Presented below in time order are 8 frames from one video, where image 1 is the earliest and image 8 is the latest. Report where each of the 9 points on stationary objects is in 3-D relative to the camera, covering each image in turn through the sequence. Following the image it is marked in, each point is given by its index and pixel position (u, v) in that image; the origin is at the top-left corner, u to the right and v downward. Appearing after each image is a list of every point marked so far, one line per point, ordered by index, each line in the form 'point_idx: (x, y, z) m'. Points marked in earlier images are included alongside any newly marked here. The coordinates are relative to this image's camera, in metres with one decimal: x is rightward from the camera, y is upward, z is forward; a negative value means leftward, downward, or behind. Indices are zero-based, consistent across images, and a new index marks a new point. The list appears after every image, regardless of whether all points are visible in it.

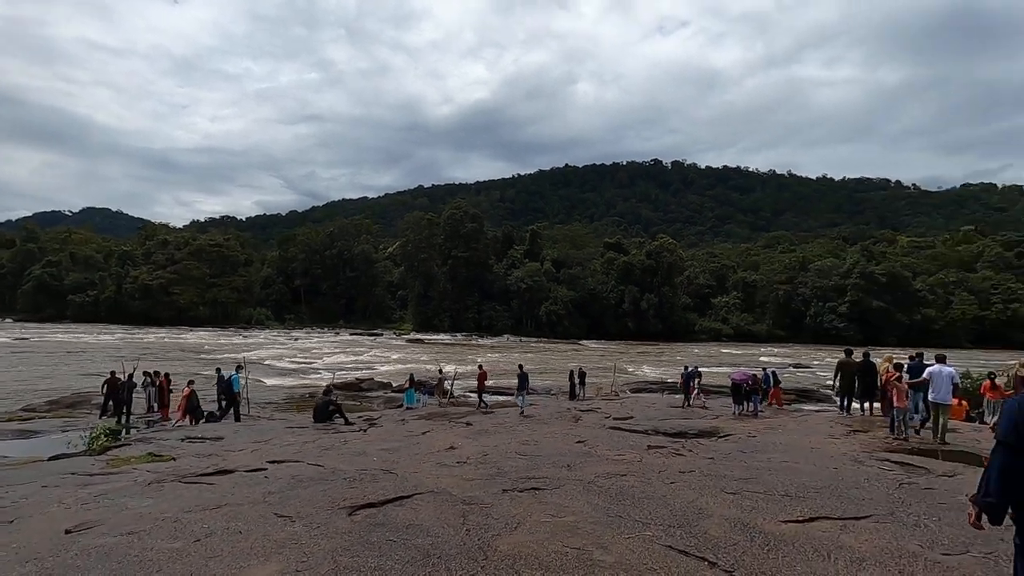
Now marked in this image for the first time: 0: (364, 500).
0: (-1.5, -2.2, +5.5) m
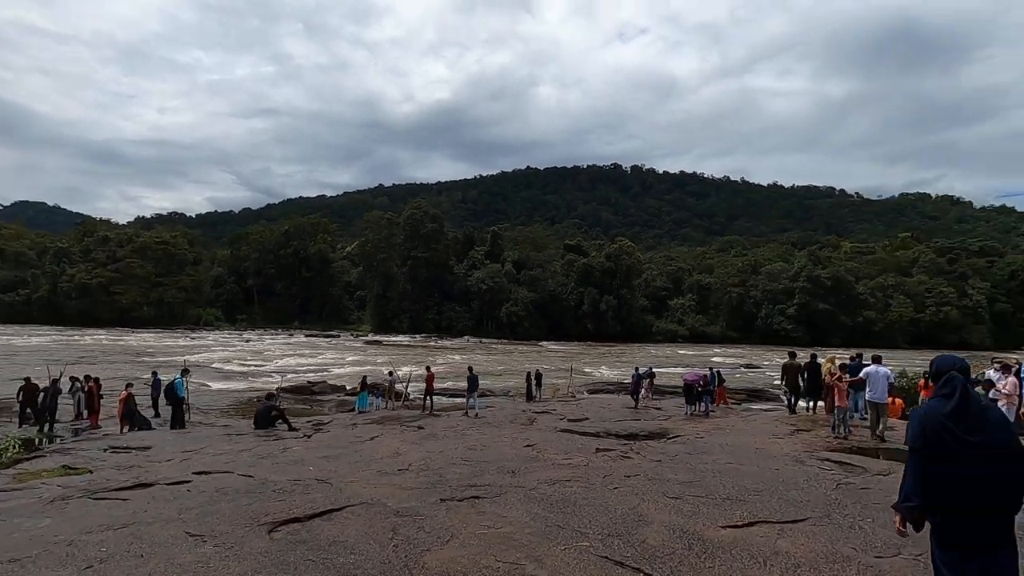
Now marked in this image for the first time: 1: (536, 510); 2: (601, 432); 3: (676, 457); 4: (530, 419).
0: (-2.2, -2.2, +5.2) m
1: (+0.2, -2.2, +5.2) m
2: (+2.0, -3.3, +12.1) m
3: (+2.5, -2.6, +8.1) m
4: (+0.7, -4.5, +18.4) m
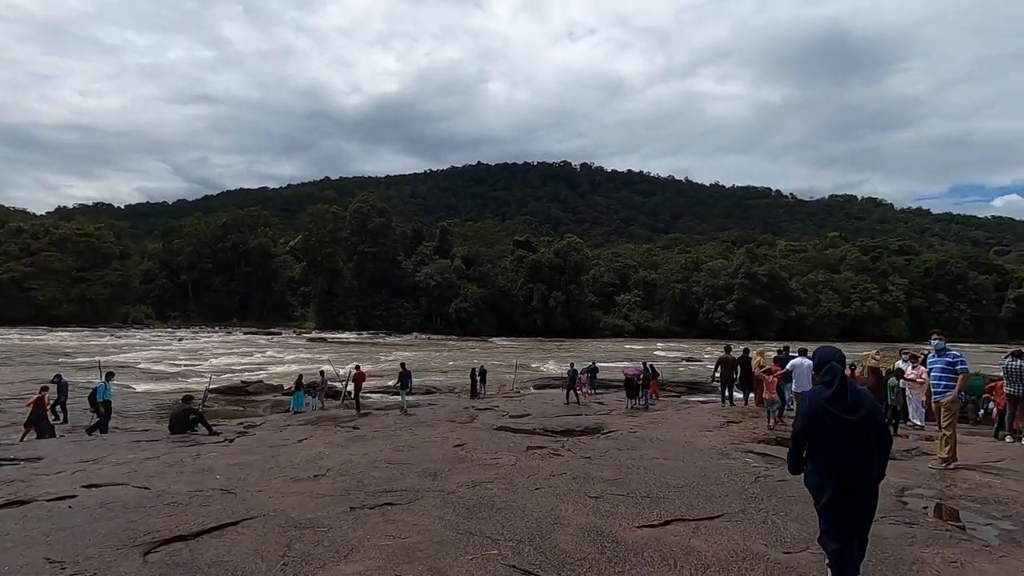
0: (-3.0, -2.1, +4.7) m
1: (-0.6, -2.1, +4.9) m
2: (+0.6, -3.2, +12.0) m
3: (+1.4, -2.5, +8.0) m
4: (-1.4, -4.4, +18.2) m
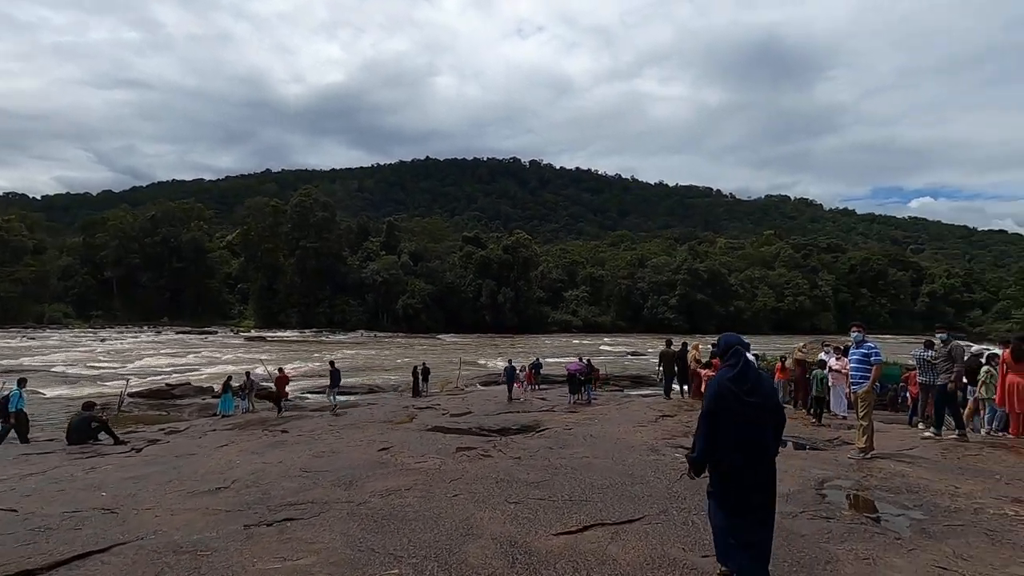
0: (-3.7, -2.1, +4.0) m
1: (-1.3, -2.0, +4.5) m
2: (-0.8, -3.1, +11.6) m
3: (+0.3, -2.4, +7.8) m
4: (-3.3, -4.2, +17.6) m
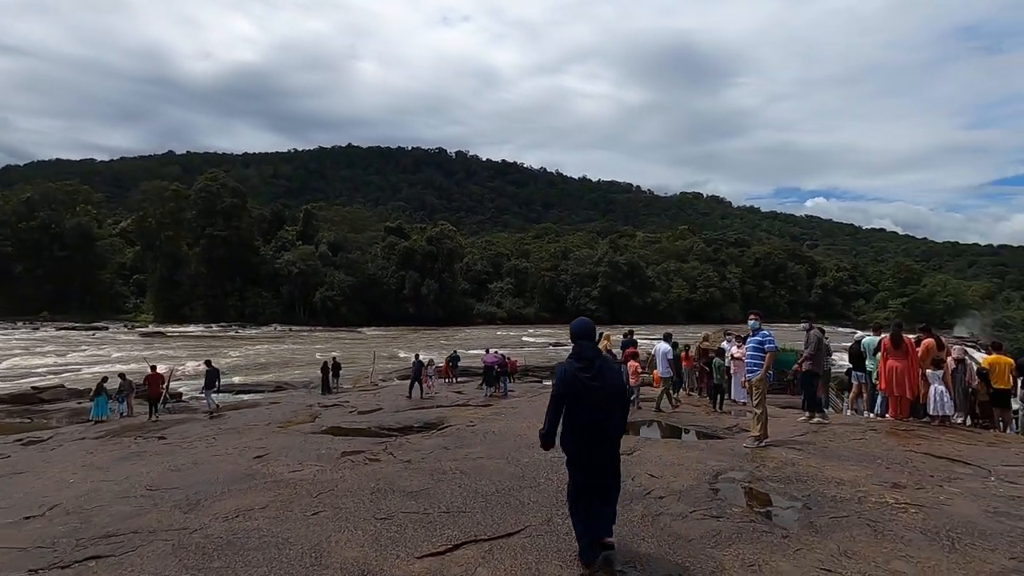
0: (-4.6, -2.0, +2.9) m
1: (-2.3, -1.9, +3.7) m
2: (-2.8, -2.8, +10.8) m
3: (-1.1, -2.2, +7.1) m
4: (-6.1, -3.9, +16.4) m
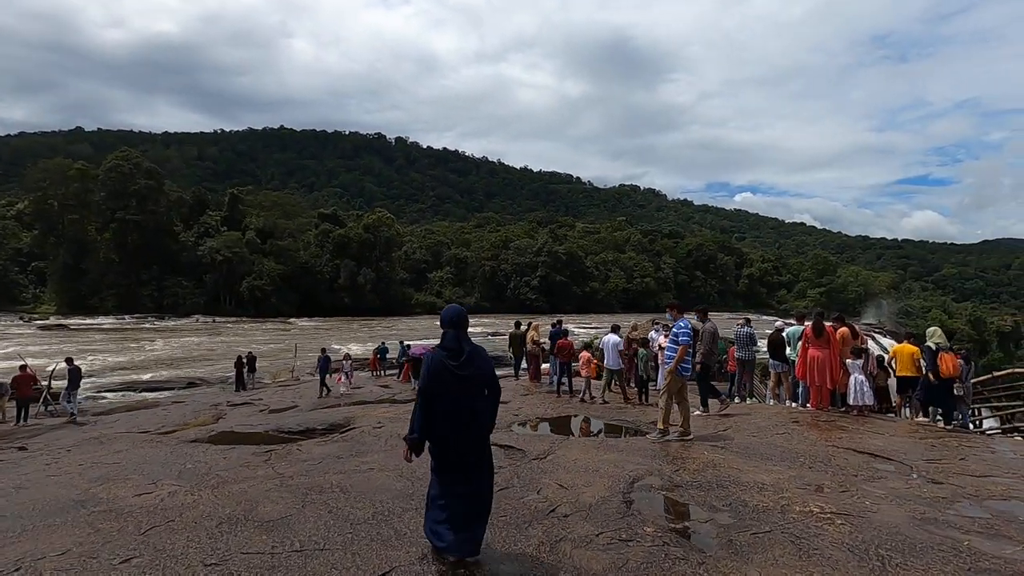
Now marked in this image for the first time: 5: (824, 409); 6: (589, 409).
0: (-5.3, -1.9, +1.5) m
1: (-3.1, -1.8, +2.6) m
2: (-4.4, -2.6, +9.6) m
3: (-2.3, -2.1, +6.2) m
4: (-8.3, -3.6, +14.9) m
5: (+5.3, -2.0, +9.0) m
6: (+1.5, -2.4, +10.5) m
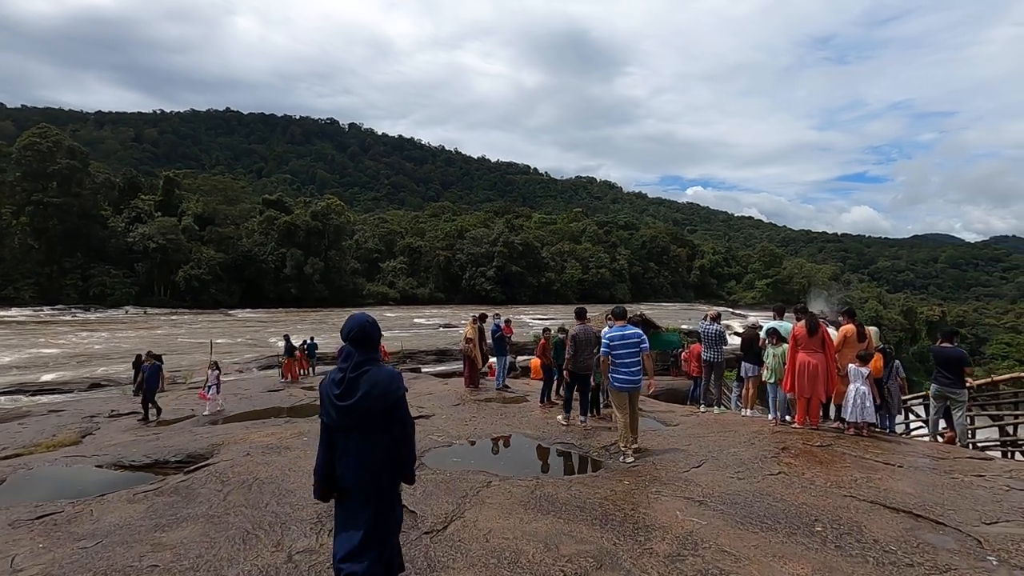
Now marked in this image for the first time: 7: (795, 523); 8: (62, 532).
0: (-5.8, -1.9, -1.0) m
1: (-3.7, -1.8, +0.2) m
2: (-5.6, -2.4, +7.2) m
3: (-3.2, -2.0, +3.9) m
4: (-9.9, -3.3, +12.1) m
5: (+4.1, -1.9, +7.3) m
6: (+0.3, -2.2, +8.5) m
7: (+2.1, -1.8, +4.0) m
8: (-3.9, -2.0, +4.6) m
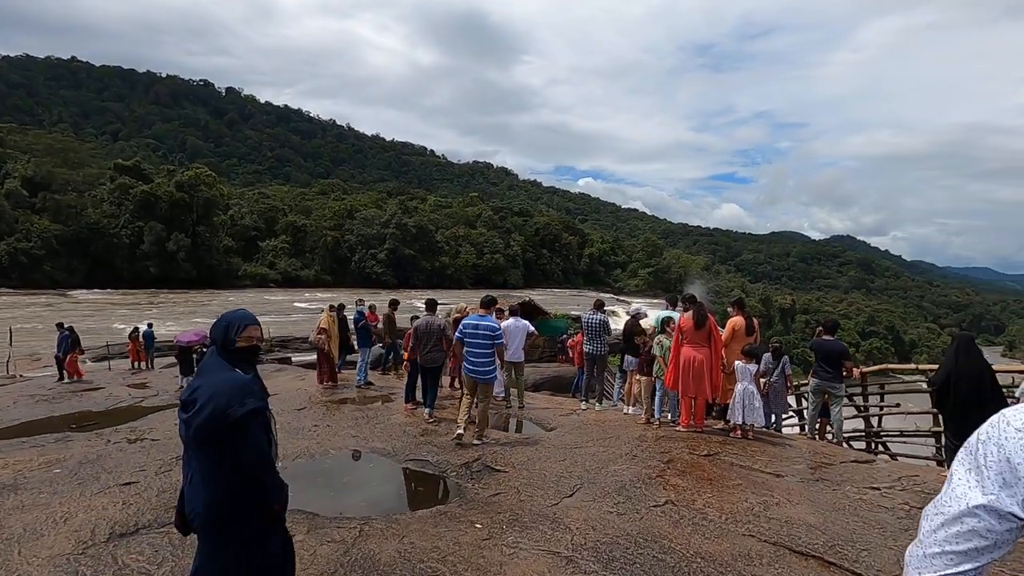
0: (-5.8, -1.8, -3.5) m
1: (-4.0, -1.7, -1.9) m
2: (-7.2, -2.1, +4.6) m
3: (-4.2, -1.8, +1.8) m
4: (-12.4, -2.8, +8.6) m
5: (+2.3, -1.7, +6.6) m
6: (-1.7, -2.0, +7.0) m
7: (+1.0, -1.7, +2.9) m
8: (-5.0, -1.9, +2.4) m
